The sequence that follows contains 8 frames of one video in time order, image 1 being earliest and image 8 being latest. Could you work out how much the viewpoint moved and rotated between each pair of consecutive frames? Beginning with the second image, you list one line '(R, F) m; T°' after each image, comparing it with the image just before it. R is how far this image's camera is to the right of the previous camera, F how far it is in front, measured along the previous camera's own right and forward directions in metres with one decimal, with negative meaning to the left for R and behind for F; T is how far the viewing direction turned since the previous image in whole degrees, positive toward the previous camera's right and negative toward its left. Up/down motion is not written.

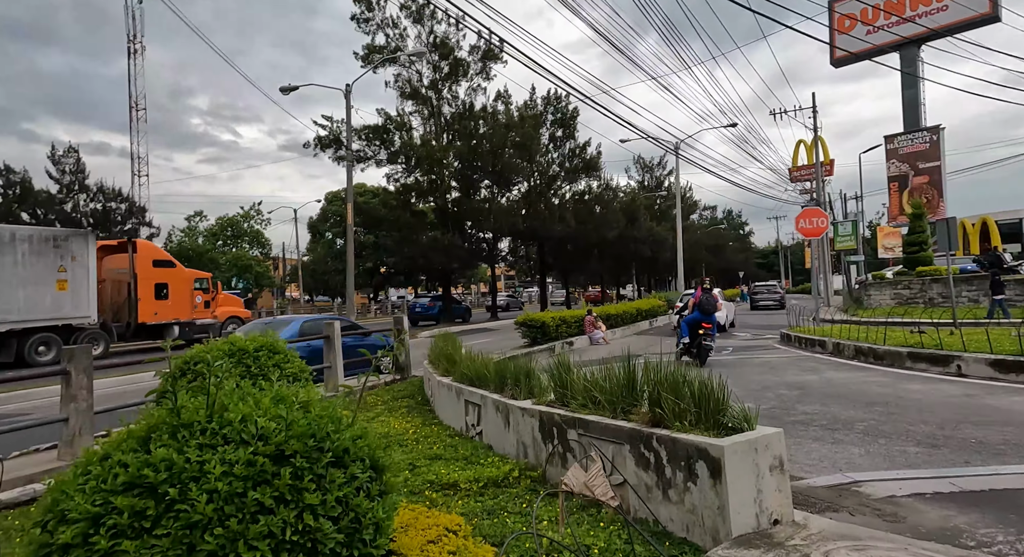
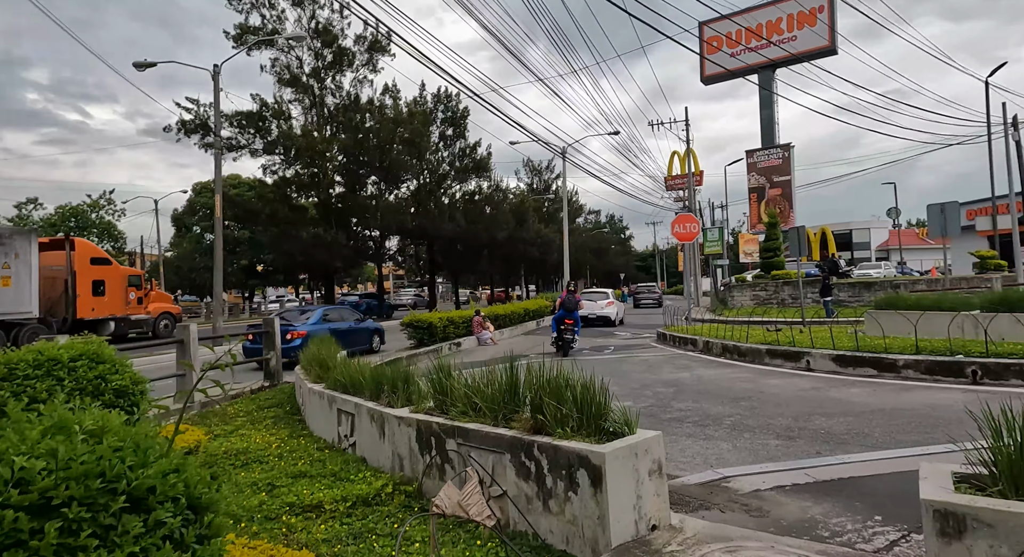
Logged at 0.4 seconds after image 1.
(+0.1, +0.2) m; +9°
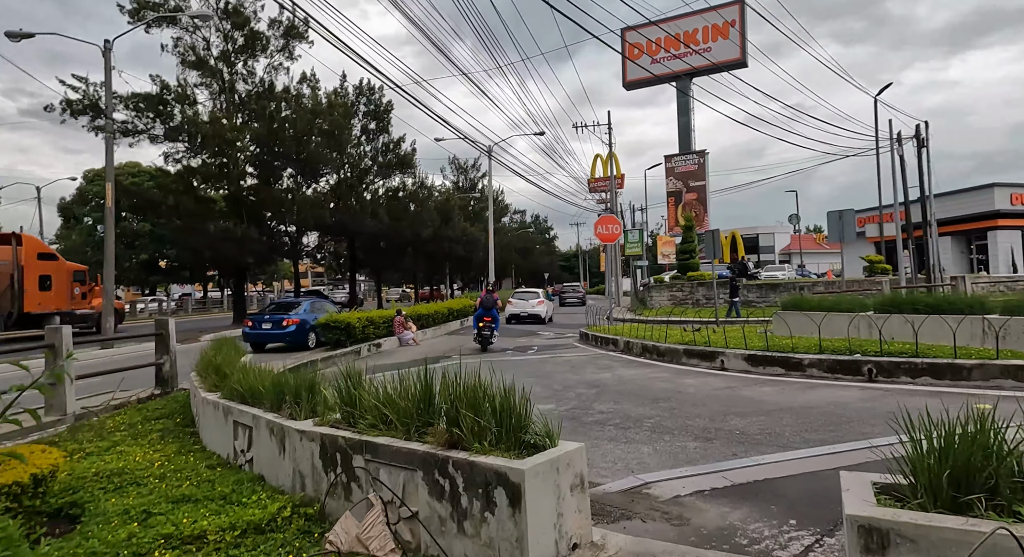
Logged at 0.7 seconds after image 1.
(0.0, +0.2) m; +6°
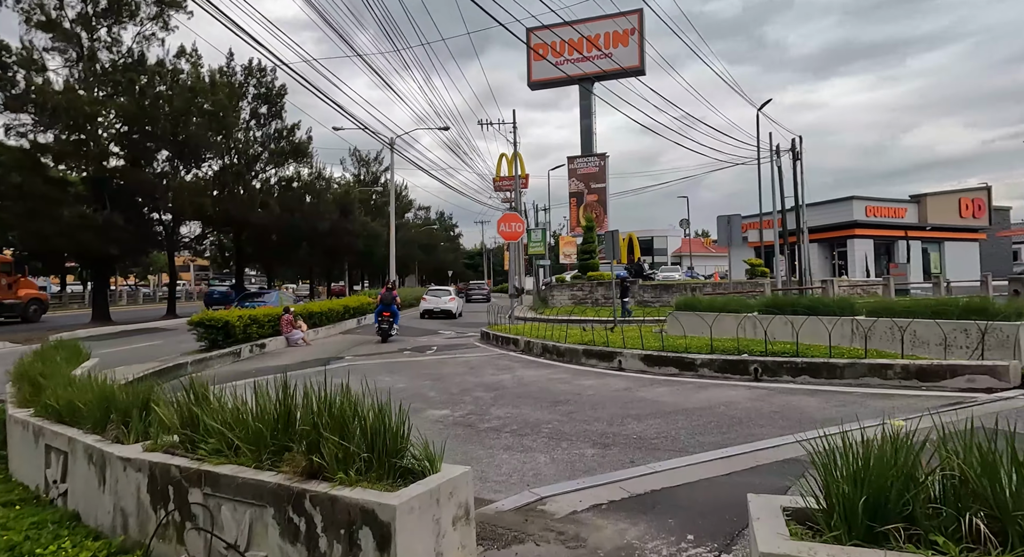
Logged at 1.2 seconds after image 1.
(+0.1, +0.4) m; +8°
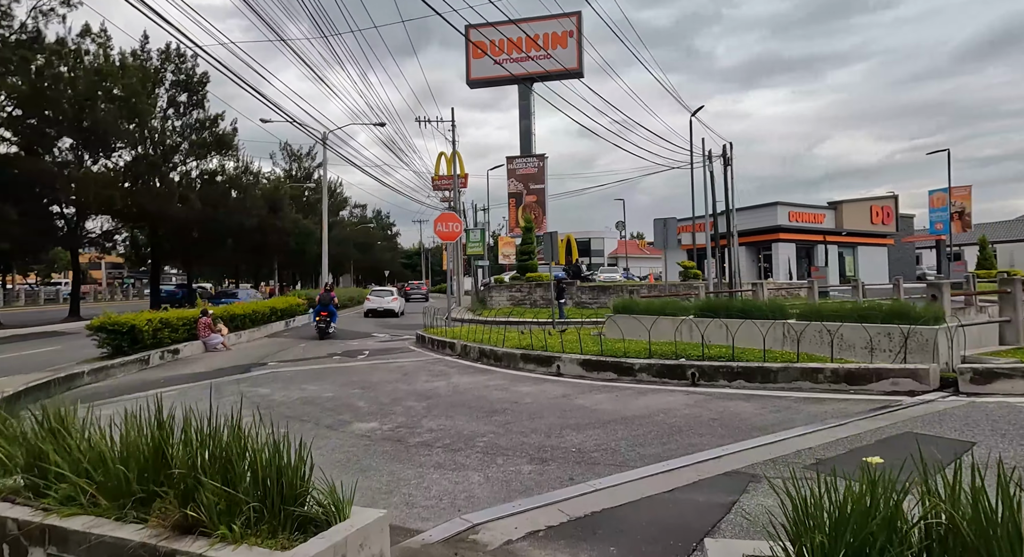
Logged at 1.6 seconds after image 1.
(0.0, +0.3) m; +5°
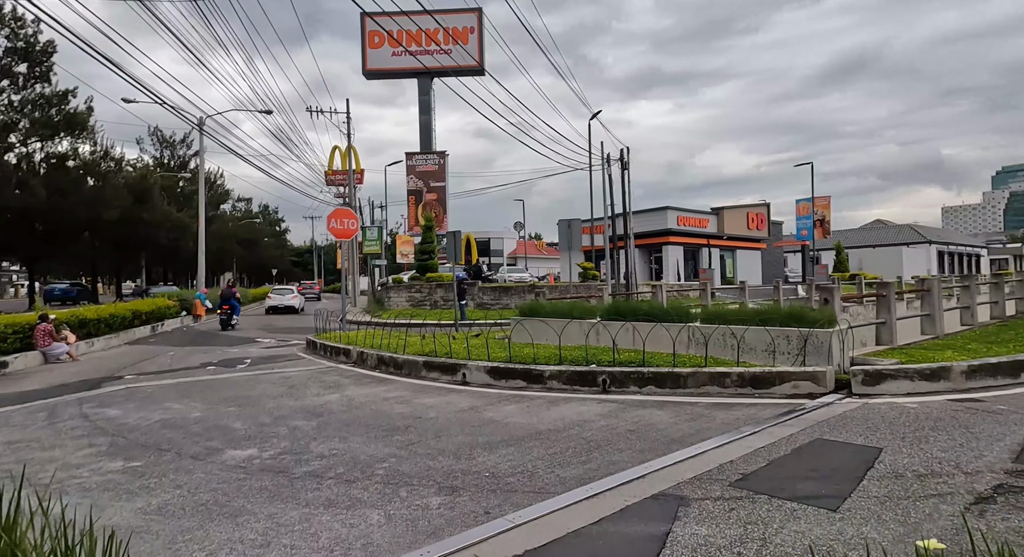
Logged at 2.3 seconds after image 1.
(-0.1, +0.6) m; +9°
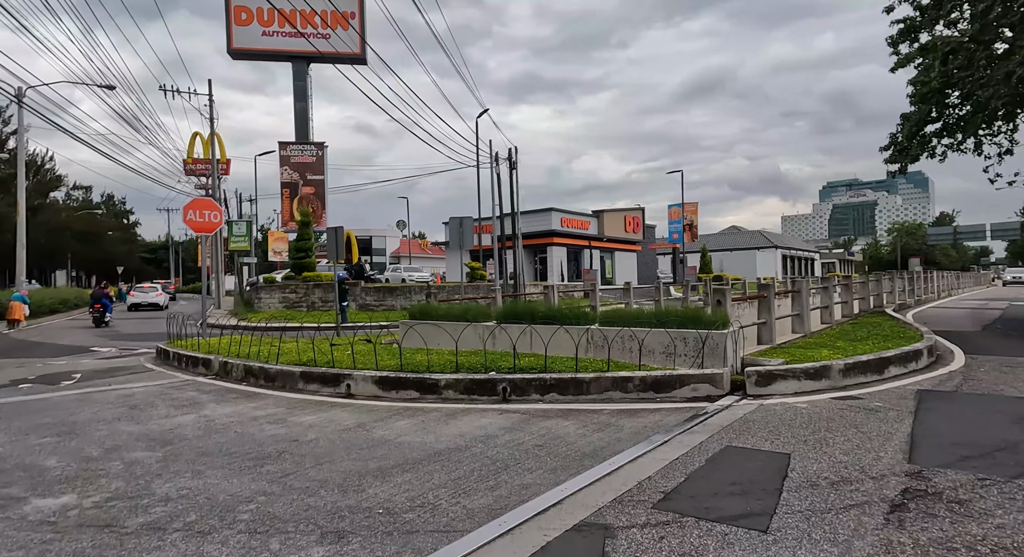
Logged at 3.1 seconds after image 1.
(-0.1, +0.8) m; +10°
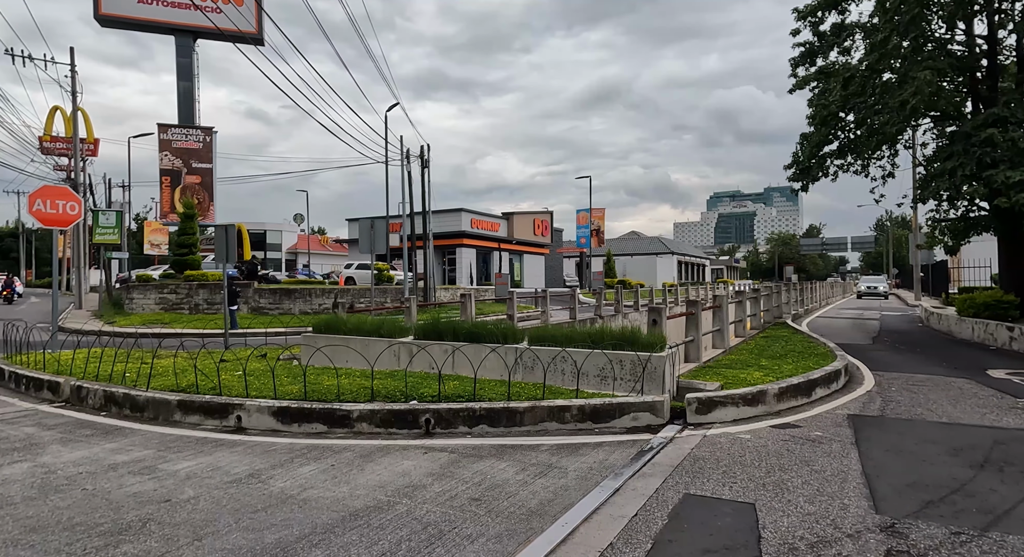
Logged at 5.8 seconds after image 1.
(-0.3, +1.1) m; +8°
